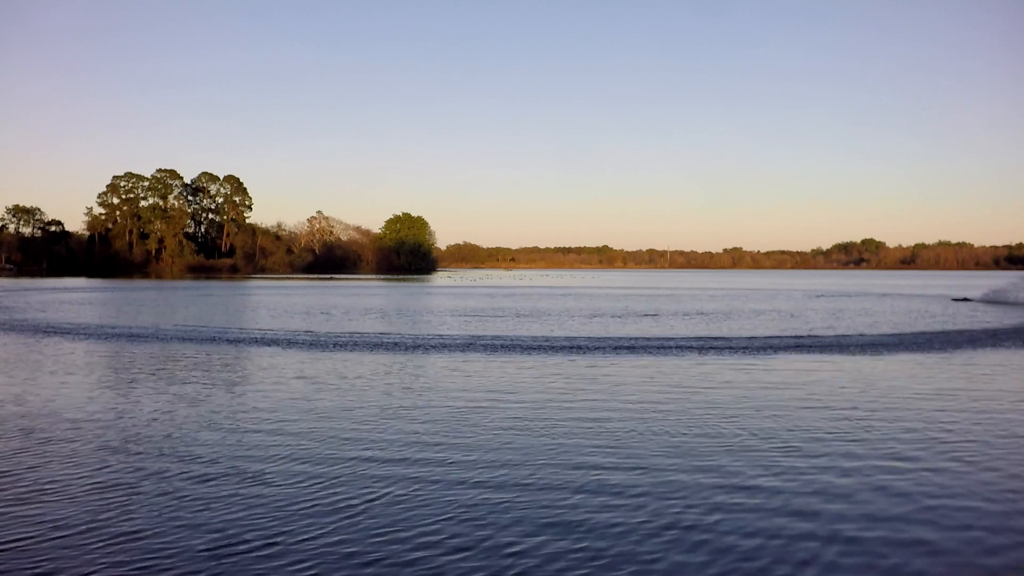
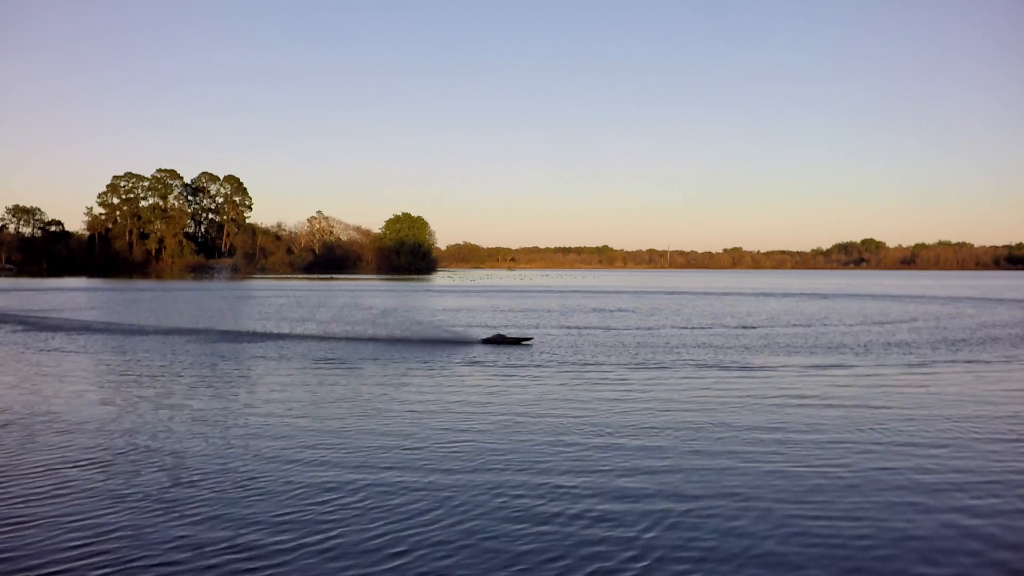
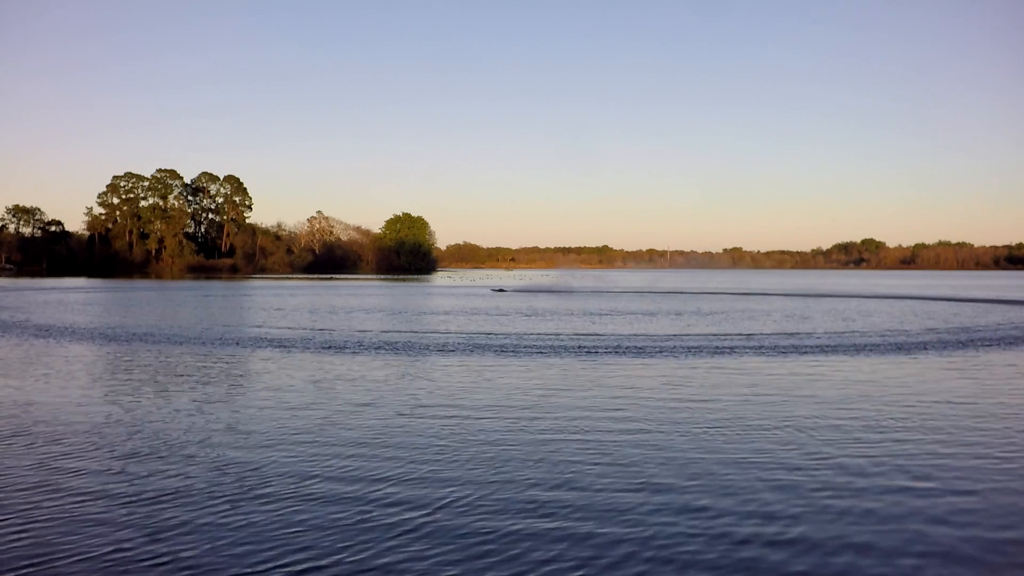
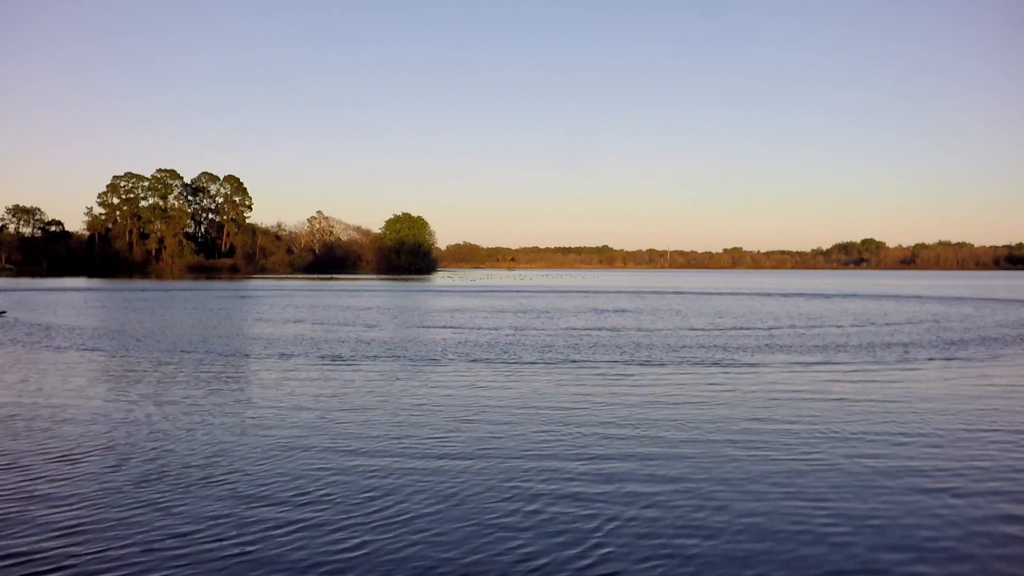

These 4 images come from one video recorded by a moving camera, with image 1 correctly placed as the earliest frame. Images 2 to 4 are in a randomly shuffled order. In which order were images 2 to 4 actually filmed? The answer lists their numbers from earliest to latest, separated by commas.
3, 4, 2
